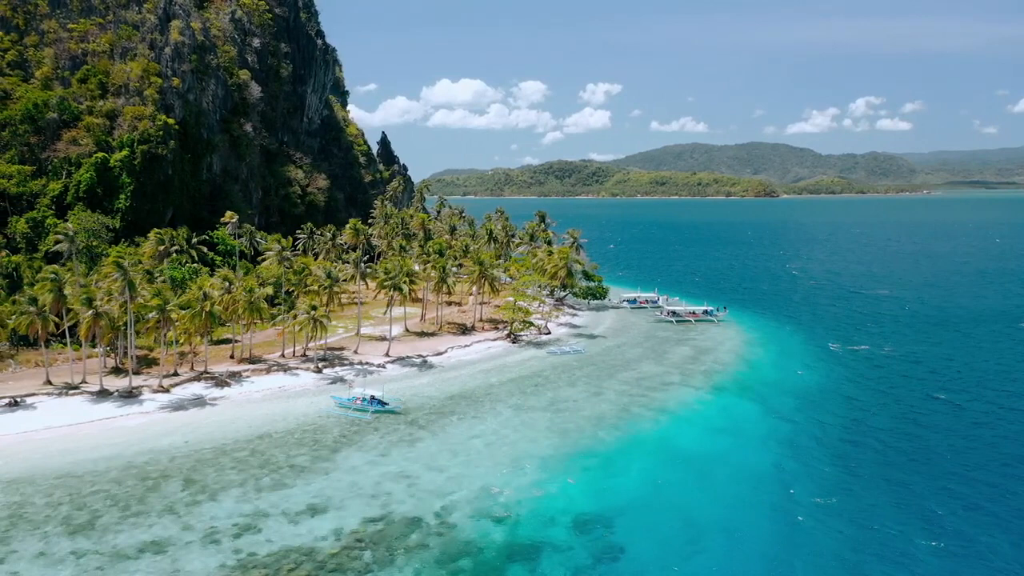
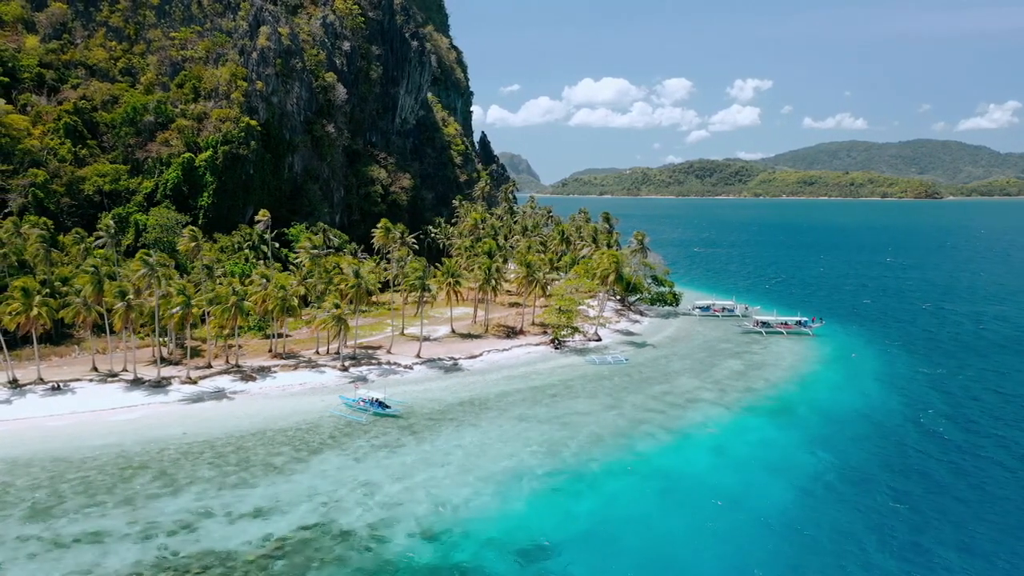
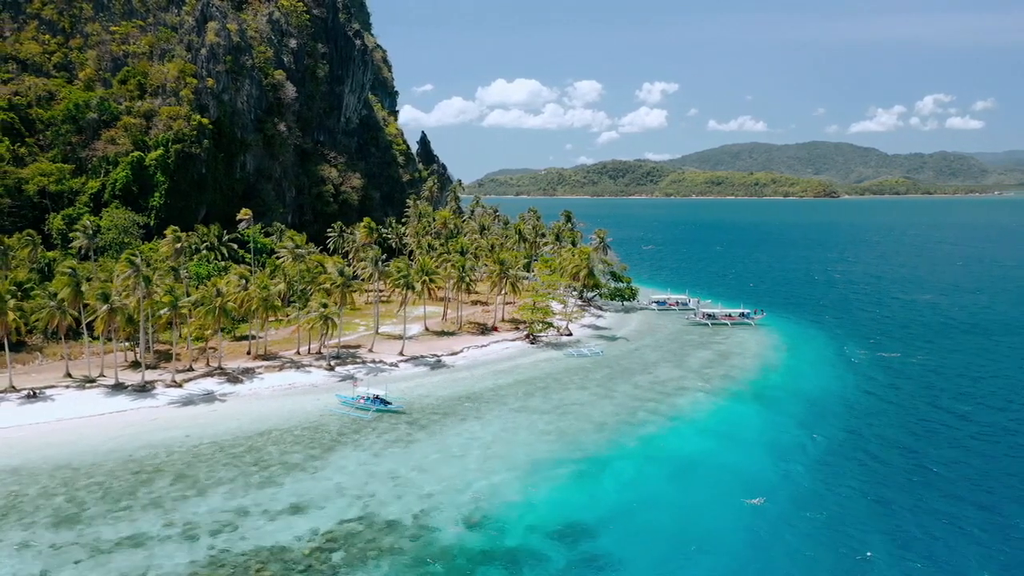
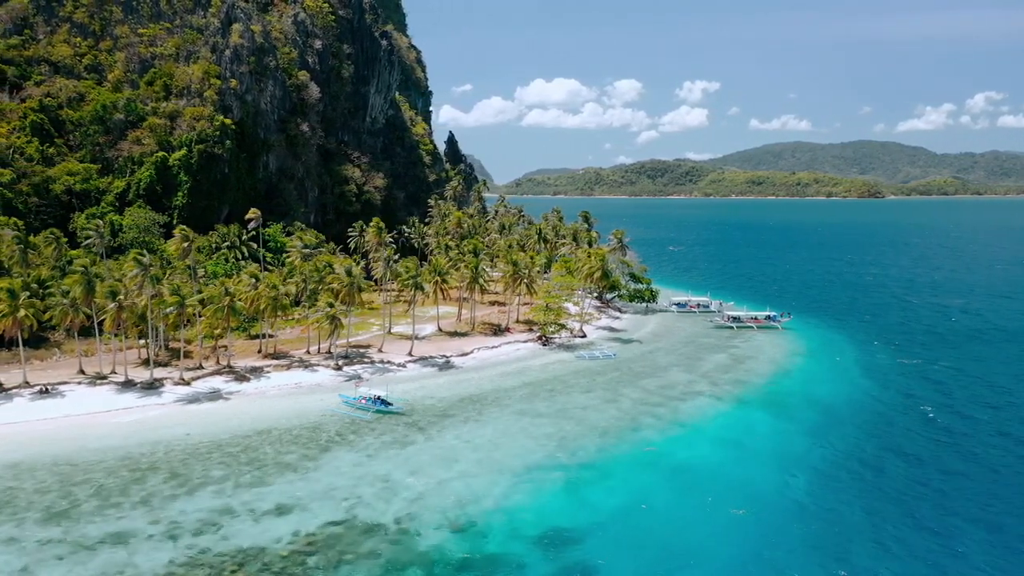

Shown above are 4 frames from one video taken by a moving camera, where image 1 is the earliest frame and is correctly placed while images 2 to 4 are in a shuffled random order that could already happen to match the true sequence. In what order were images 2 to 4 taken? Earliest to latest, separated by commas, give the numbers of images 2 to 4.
3, 4, 2
